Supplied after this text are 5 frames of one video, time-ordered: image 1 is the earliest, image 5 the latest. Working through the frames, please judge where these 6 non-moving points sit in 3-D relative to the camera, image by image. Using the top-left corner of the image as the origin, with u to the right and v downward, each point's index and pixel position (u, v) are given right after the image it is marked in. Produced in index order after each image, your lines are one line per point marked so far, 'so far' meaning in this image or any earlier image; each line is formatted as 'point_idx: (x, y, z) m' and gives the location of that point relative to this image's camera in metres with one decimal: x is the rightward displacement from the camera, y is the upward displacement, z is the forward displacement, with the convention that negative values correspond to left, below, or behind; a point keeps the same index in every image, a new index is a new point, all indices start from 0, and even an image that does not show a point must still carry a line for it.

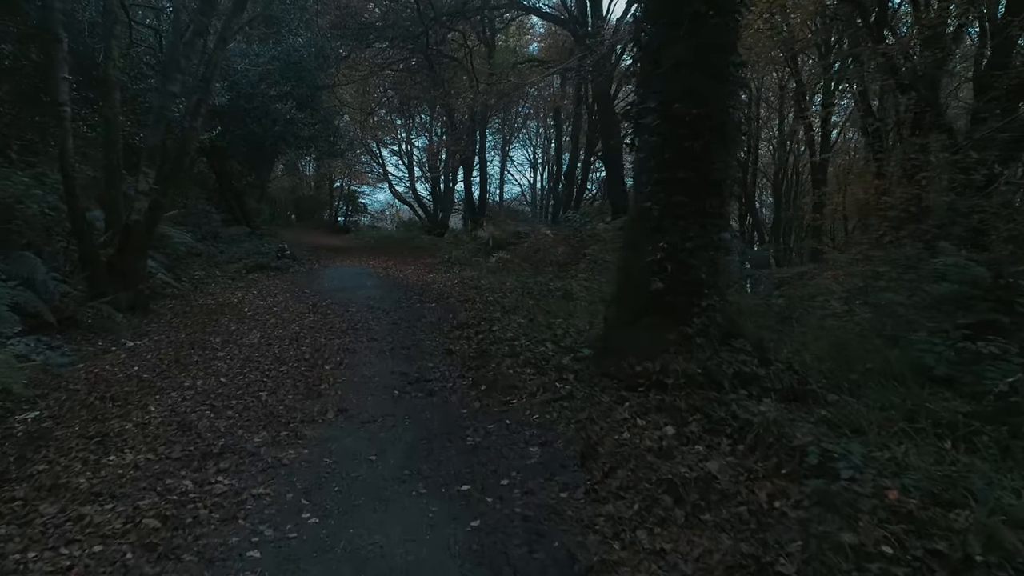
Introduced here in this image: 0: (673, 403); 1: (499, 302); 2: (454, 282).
0: (+1.1, -0.8, +4.9) m
1: (-0.2, -0.2, +11.6) m
2: (-1.3, +0.1, +16.2) m
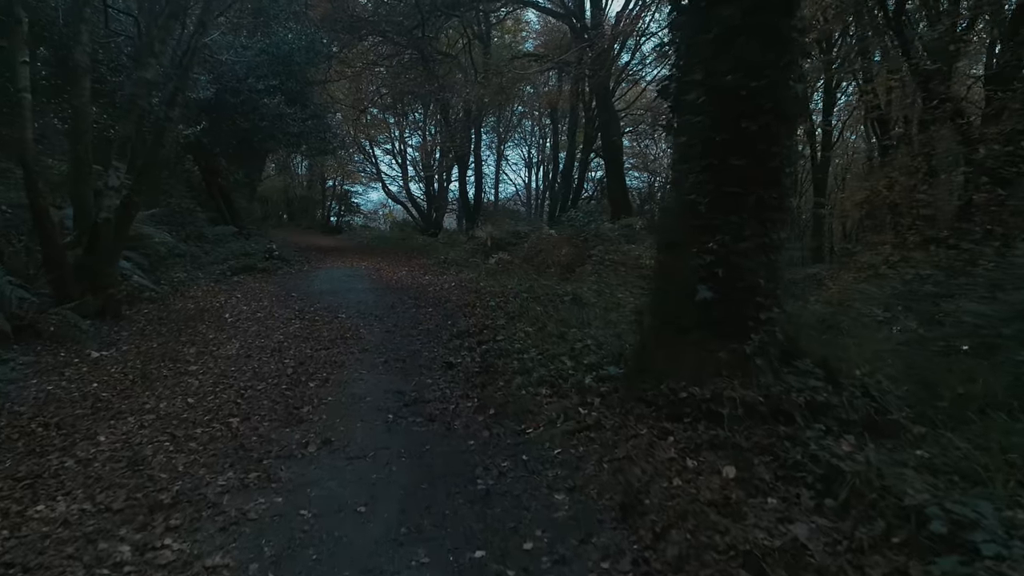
0: (+1.2, -0.9, +4.0) m
1: (-0.1, -0.3, +10.6) m
2: (-1.3, +0.1, +15.3) m
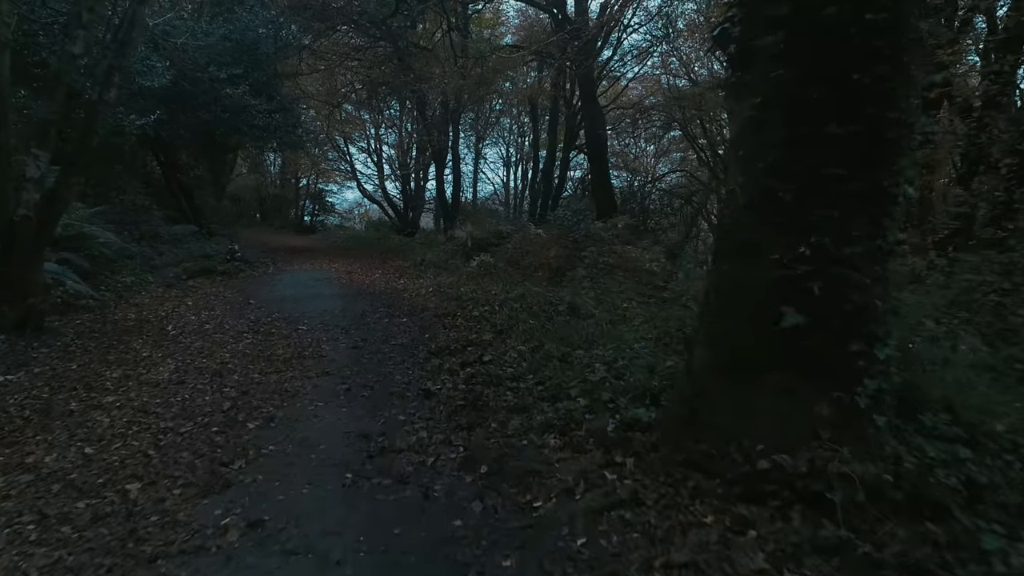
0: (+1.3, -1.0, +2.6) m
1: (-0.3, -0.4, +9.2) m
2: (-1.6, 0.0, +13.8) m
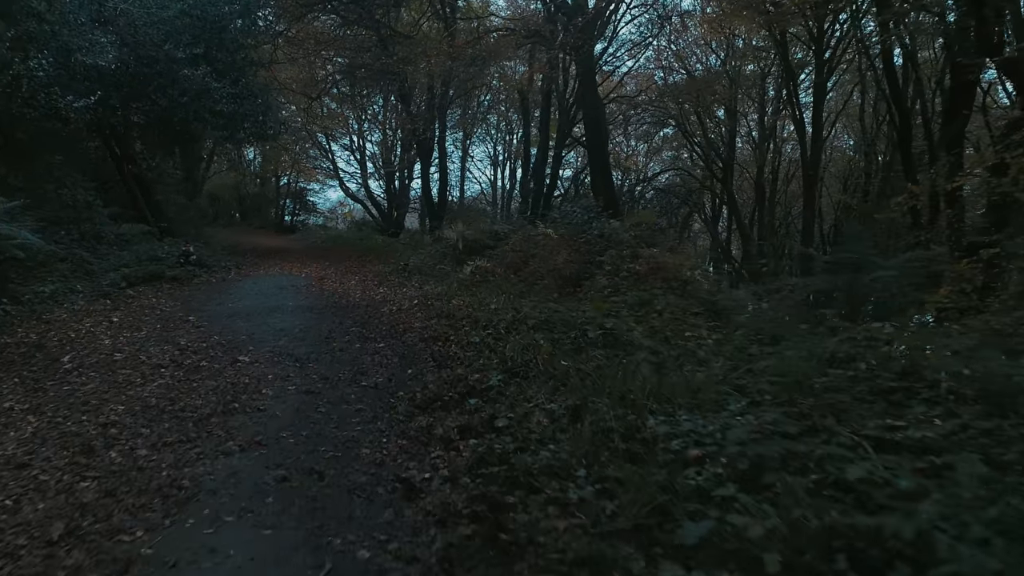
0: (+1.6, -1.2, +0.2) m
1: (-0.2, -0.6, +6.8) m
2: (-1.6, -0.2, +11.3) m
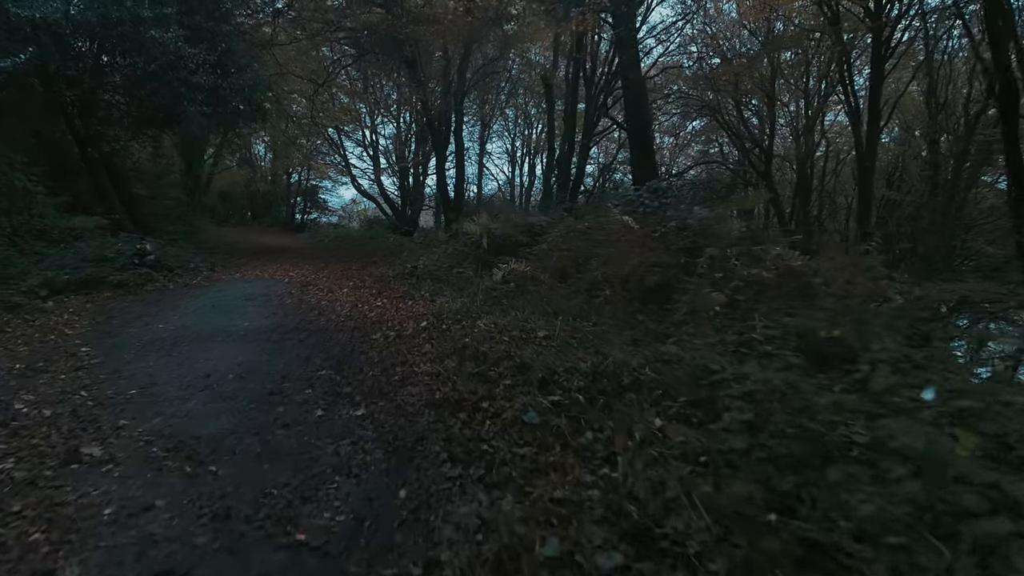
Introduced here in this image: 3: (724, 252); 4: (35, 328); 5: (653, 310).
0: (+1.9, -1.3, -3.4) m
1: (+0.3, -0.8, +3.1) m
2: (-1.0, -0.4, +7.7) m
3: (+2.3, +0.4, +7.5) m
4: (-5.6, -0.5, +8.2) m
5: (+1.5, -0.2, +6.9) m
